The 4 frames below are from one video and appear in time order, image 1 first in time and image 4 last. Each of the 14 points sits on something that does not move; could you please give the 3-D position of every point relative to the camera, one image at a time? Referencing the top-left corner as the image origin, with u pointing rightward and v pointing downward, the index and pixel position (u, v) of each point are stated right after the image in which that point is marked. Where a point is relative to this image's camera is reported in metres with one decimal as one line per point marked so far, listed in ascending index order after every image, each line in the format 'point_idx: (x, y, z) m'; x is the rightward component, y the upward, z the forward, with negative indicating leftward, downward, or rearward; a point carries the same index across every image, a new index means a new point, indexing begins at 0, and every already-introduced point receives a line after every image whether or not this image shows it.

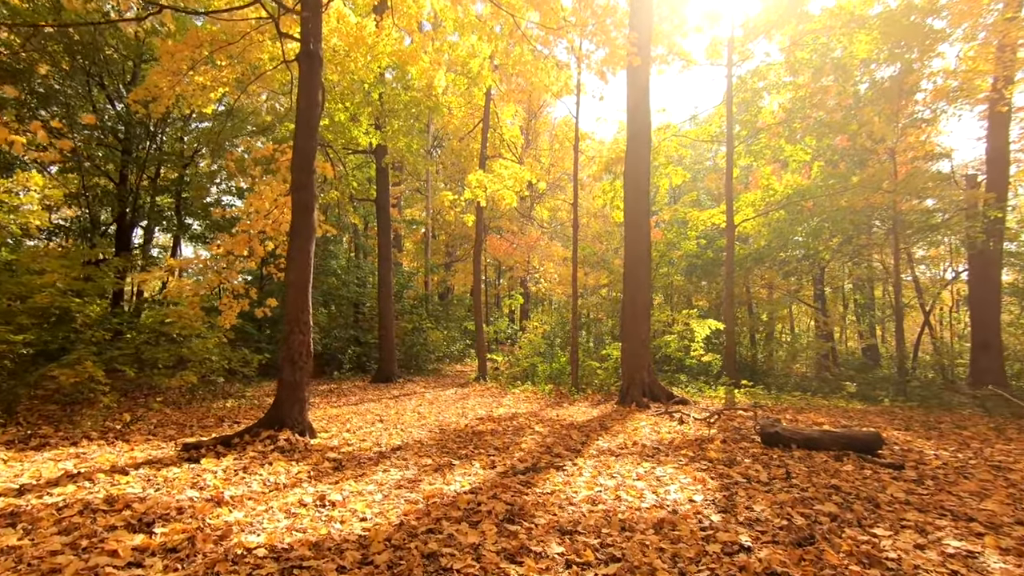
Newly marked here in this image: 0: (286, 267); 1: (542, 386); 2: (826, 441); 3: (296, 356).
0: (-2.3, +0.2, +5.6) m
1: (+0.6, -2.0, +11.1) m
2: (+2.9, -1.4, +4.9) m
3: (-2.2, -0.7, +5.4) m
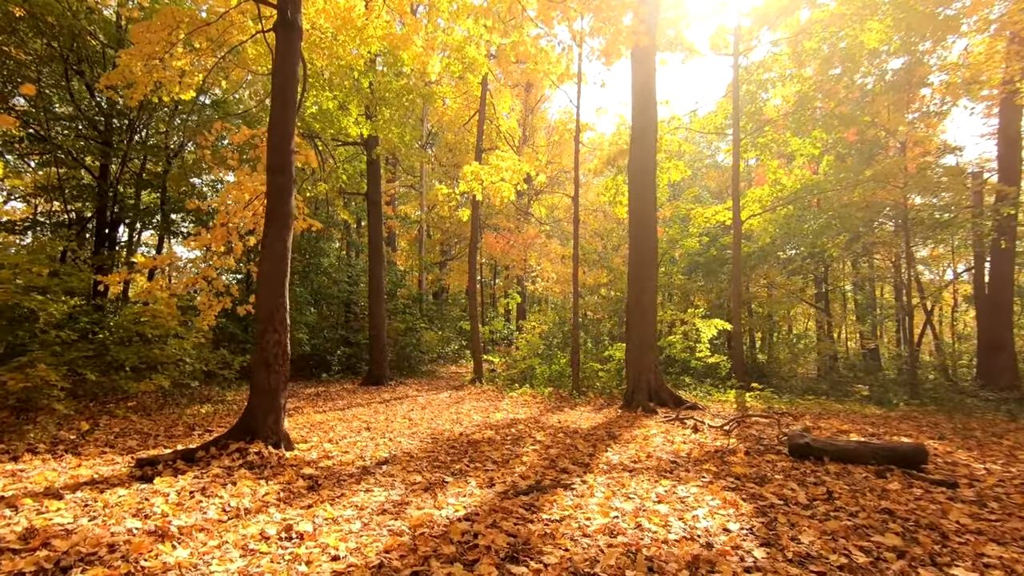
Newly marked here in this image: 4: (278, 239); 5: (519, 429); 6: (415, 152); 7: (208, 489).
0: (-2.3, +0.3, +5.0) m
1: (+0.6, -2.0, +10.6) m
2: (+2.9, -1.4, +4.4) m
3: (-2.2, -0.6, +4.9) m
4: (-2.2, +0.4, +5.0) m
5: (+0.1, -1.7, +6.5) m
6: (-2.2, +3.0, +12.1) m
7: (-2.0, -1.3, +3.6) m
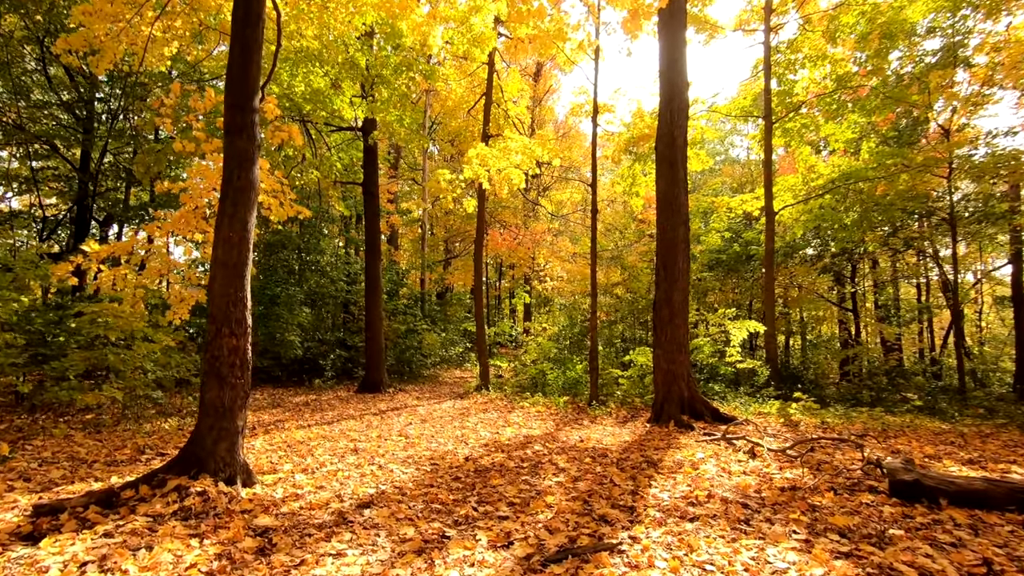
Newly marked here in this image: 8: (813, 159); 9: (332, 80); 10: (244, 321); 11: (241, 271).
0: (-2.2, +0.3, +4.0) m
1: (+0.8, -1.9, +9.5) m
2: (+3.0, -1.3, +3.3) m
3: (-2.0, -0.6, +3.8) m
4: (-2.0, +0.5, +4.0) m
5: (+0.2, -1.6, +5.5) m
6: (-2.0, +3.1, +11.1) m
7: (-1.9, -1.3, +2.5) m
8: (+7.0, +3.0, +12.6) m
9: (-3.3, +3.8, +9.9) m
10: (-2.0, -0.2, +4.0) m
11: (-2.0, +0.1, +4.0) m
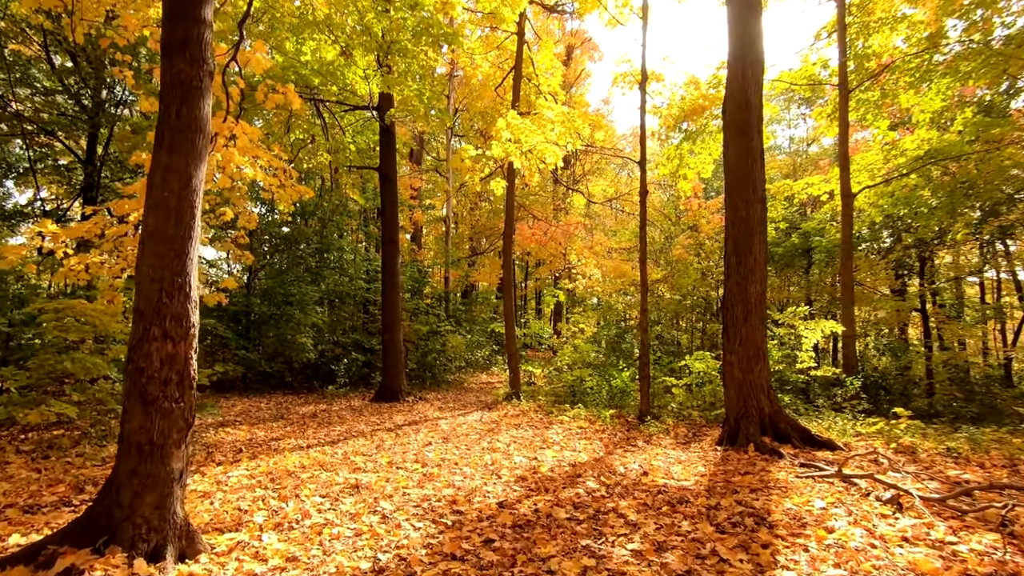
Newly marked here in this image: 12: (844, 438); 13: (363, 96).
0: (-1.9, +0.4, +2.8) m
1: (+1.3, -1.9, +8.2) m
2: (+3.3, -1.2, +1.9) m
3: (-1.8, -0.5, +2.6) m
4: (-1.7, +0.6, +2.8) m
5: (+0.6, -1.6, +4.2) m
6: (-1.4, +3.1, +9.9) m
7: (-1.6, -1.2, +1.3) m
8: (+7.7, +3.1, +11.0) m
9: (-2.7, +3.9, +8.8) m
10: (-1.7, -0.2, +2.8) m
11: (-1.7, +0.2, +2.8) m
12: (+3.7, -1.7, +6.0) m
13: (-2.7, +3.5, +9.9) m
